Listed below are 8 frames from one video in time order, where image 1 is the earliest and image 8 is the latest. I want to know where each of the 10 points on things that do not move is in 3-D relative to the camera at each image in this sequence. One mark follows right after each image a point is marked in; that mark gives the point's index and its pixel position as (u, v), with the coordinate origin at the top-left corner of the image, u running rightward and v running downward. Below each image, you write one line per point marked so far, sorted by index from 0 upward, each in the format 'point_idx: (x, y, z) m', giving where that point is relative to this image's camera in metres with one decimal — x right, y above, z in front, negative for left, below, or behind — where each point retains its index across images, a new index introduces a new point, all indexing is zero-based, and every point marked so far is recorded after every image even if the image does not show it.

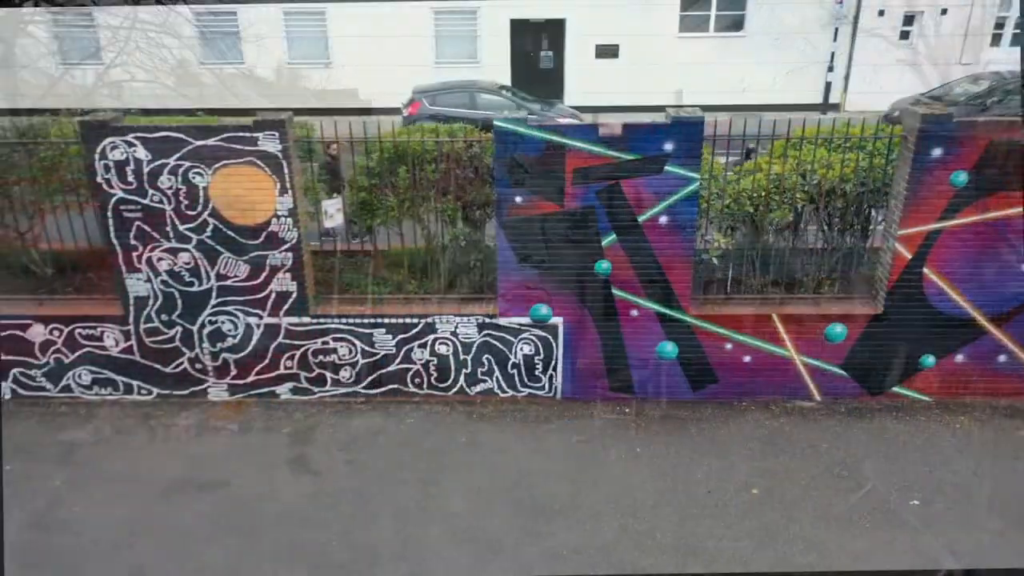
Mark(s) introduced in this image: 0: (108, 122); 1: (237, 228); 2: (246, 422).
0: (-2.3, +0.9, +4.6) m
1: (-1.6, +0.4, +4.9) m
2: (-1.7, -0.9, +5.2) m
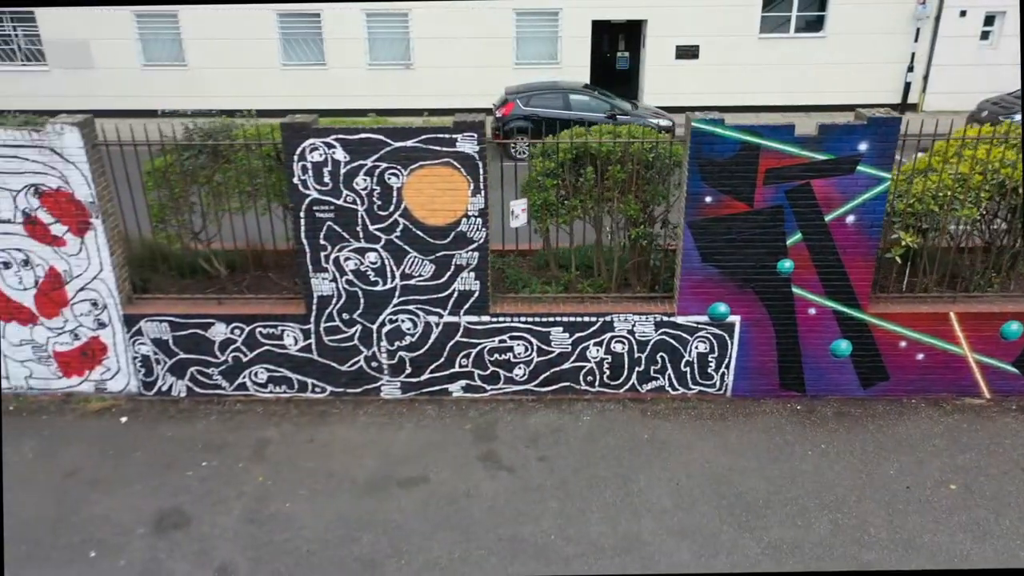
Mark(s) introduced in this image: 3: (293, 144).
0: (-1.2, +0.9, +4.7) m
1: (-0.5, +0.4, +4.9) m
2: (-0.6, -0.8, +5.3) m
3: (-1.3, +0.8, +4.7) m
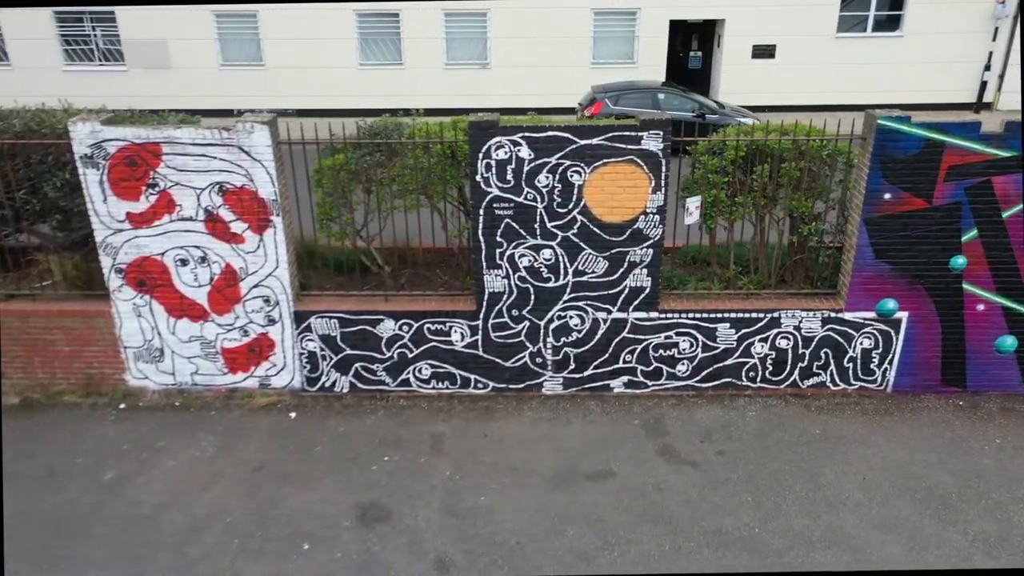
0: (-0.1, +1.0, +4.8) m
1: (+0.6, +0.4, +5.0) m
2: (+0.5, -0.8, +5.3) m
3: (-0.2, +0.9, +4.8) m
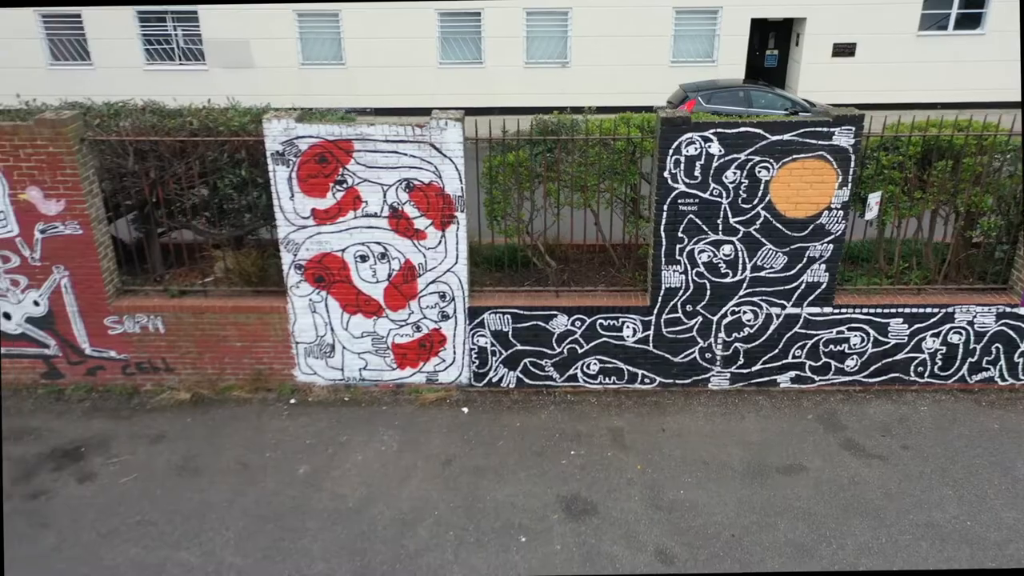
0: (+1.0, +1.0, +4.8) m
1: (+1.7, +0.4, +5.0) m
2: (+1.6, -0.8, +5.4) m
3: (+0.9, +0.9, +4.8) m
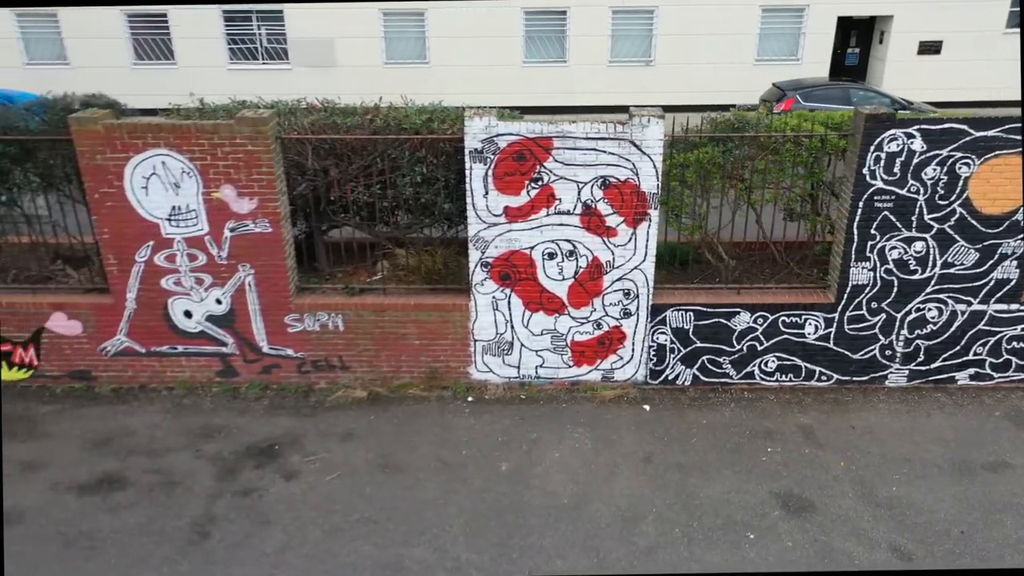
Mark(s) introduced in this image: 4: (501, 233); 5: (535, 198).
0: (+2.2, +1.0, +4.8) m
1: (+2.9, +0.4, +5.0) m
2: (+2.8, -0.8, +5.3) m
3: (+2.1, +0.9, +4.8) m
4: (-0.1, +0.3, +5.1) m
5: (+0.1, +0.6, +5.0) m
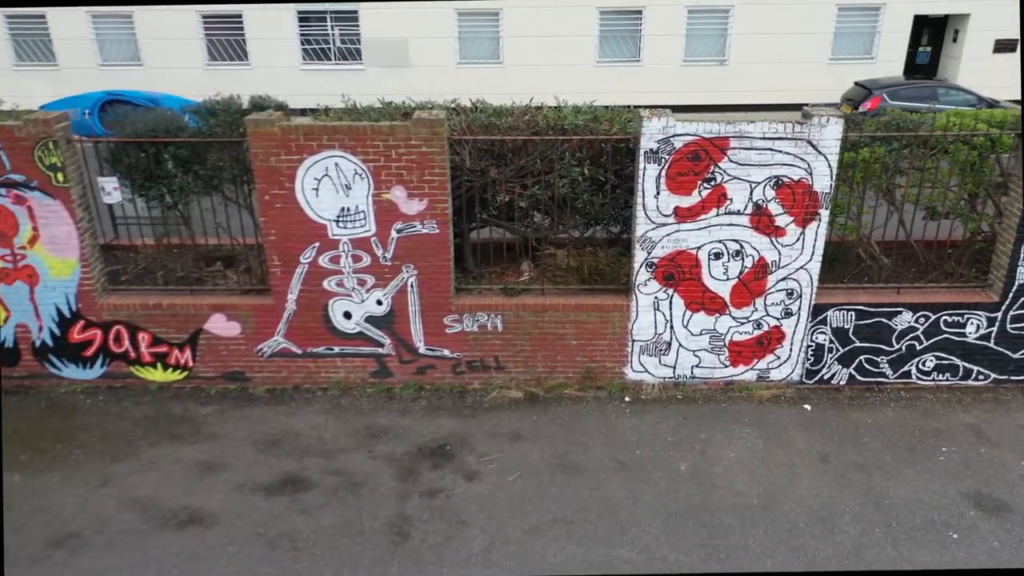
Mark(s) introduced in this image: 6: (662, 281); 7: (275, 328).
0: (+3.3, +1.0, +4.8) m
1: (+3.9, +0.4, +5.0) m
2: (+3.9, -0.8, +5.3) m
3: (+3.2, +0.9, +4.8) m
4: (+1.0, +0.3, +5.1) m
5: (+1.2, +0.6, +5.0) m
6: (+1.0, 0.0, +5.3) m
7: (-1.6, -0.3, +5.5) m
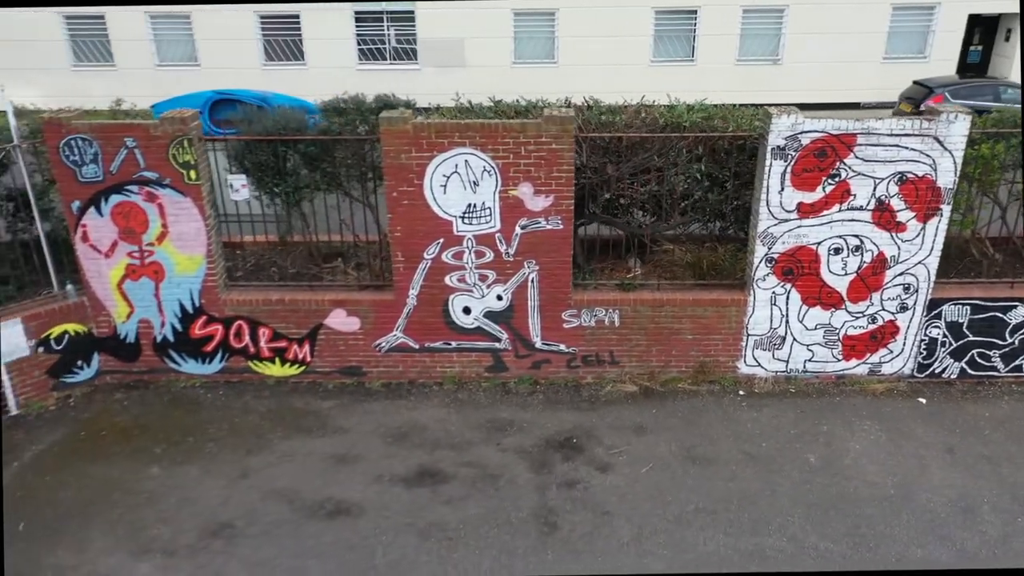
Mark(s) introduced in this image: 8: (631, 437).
0: (+4.1, +1.0, +4.9) m
1: (+4.7, +0.5, +5.1) m
2: (+4.7, -0.7, +5.4) m
3: (+4.0, +0.9, +4.9) m
4: (+1.8, +0.4, +5.2) m
5: (+2.0, +0.6, +5.1) m
6: (+1.8, +0.1, +5.4) m
7: (-0.8, -0.2, +5.6) m
8: (+0.7, -0.9, +5.2) m
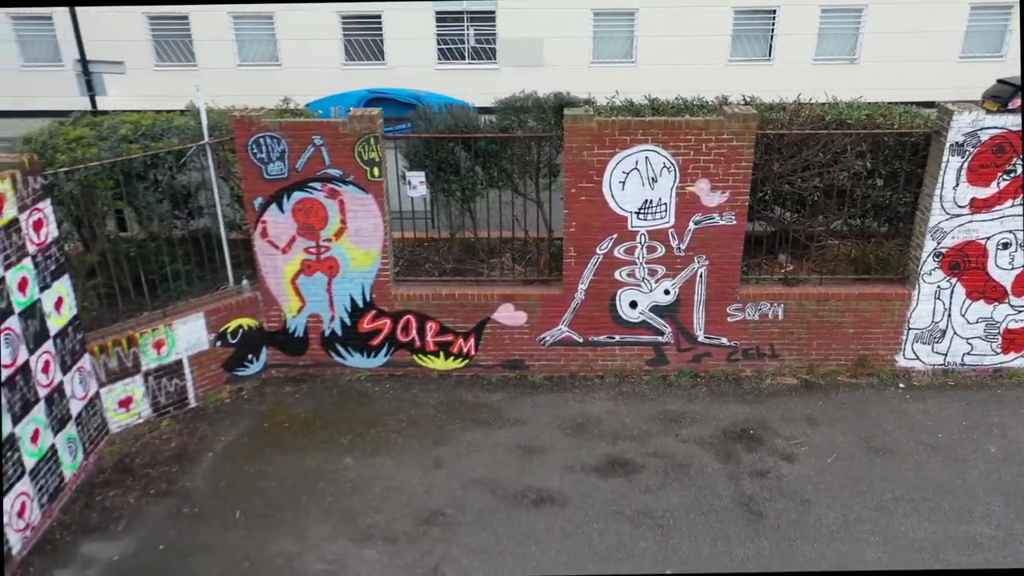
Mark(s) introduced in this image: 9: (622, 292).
0: (+5.2, +1.1, +5.0) m
1: (+5.9, +0.5, +5.1) m
2: (+5.8, -0.7, +5.5) m
3: (+5.1, +1.0, +5.0) m
4: (+2.9, +0.4, +5.3) m
5: (+3.1, +0.6, +5.2) m
6: (+2.9, +0.1, +5.4) m
7: (+0.3, -0.2, +5.7) m
8: (+1.9, -0.9, +5.3) m
9: (+0.7, 0.0, +5.6) m
